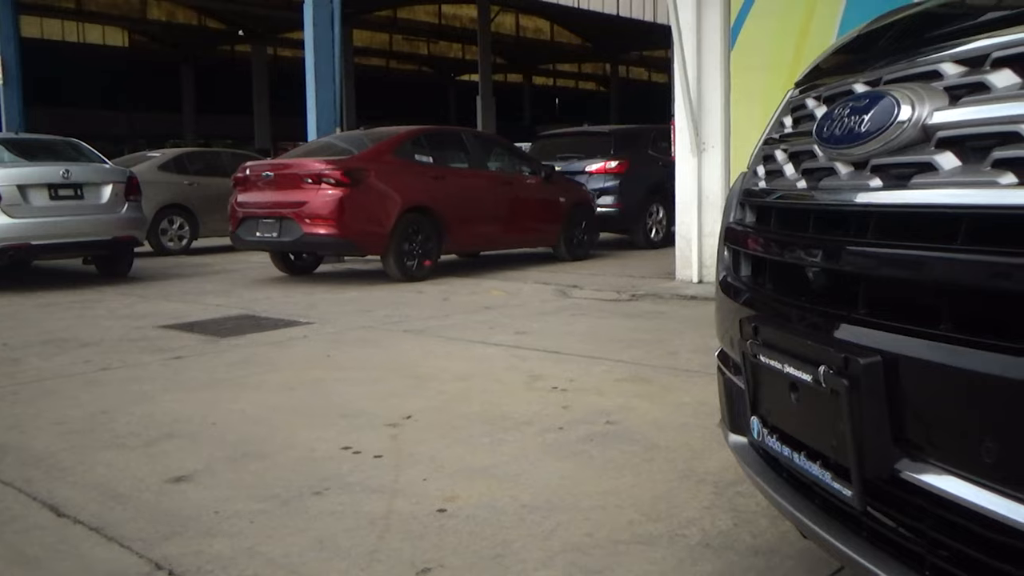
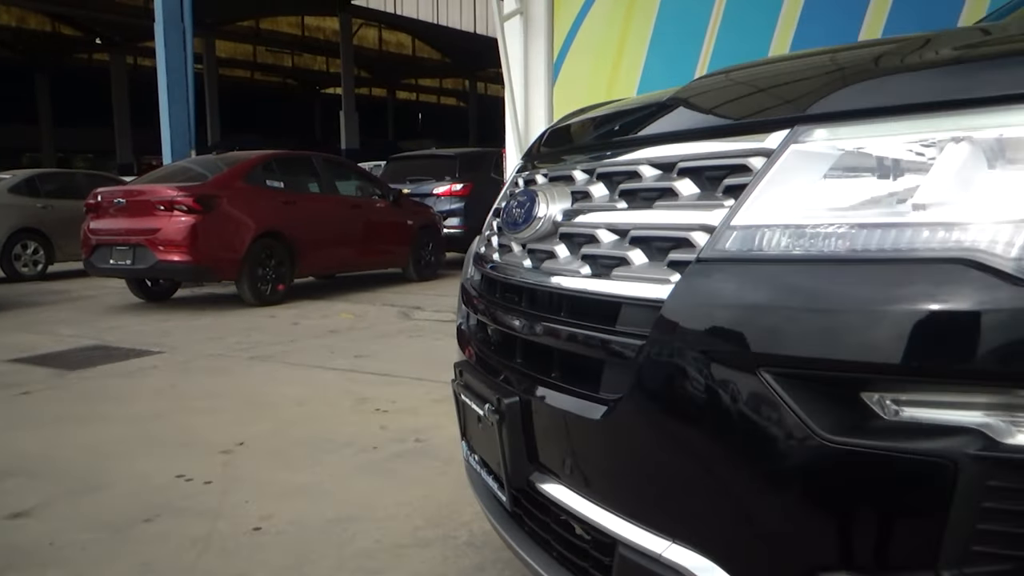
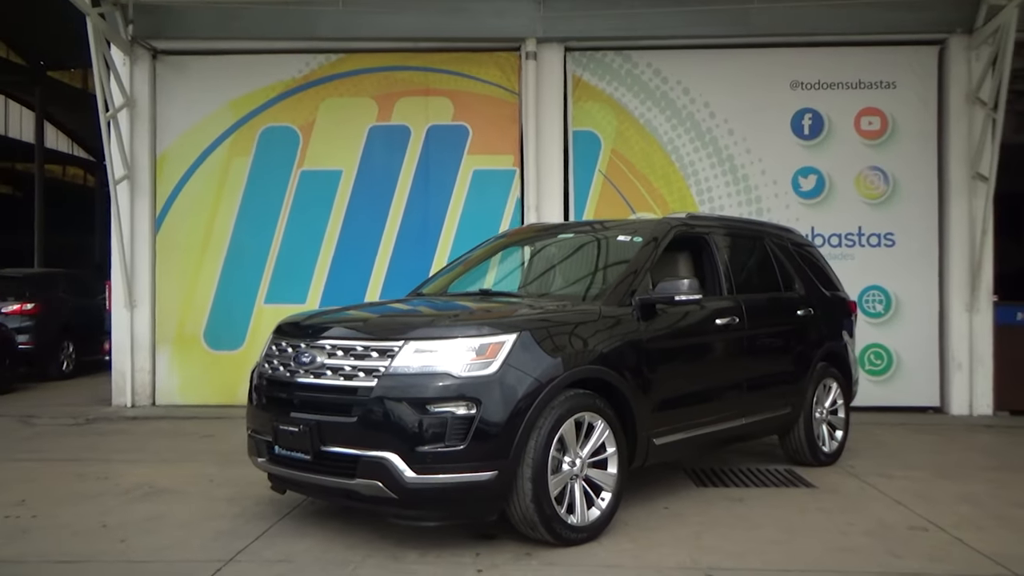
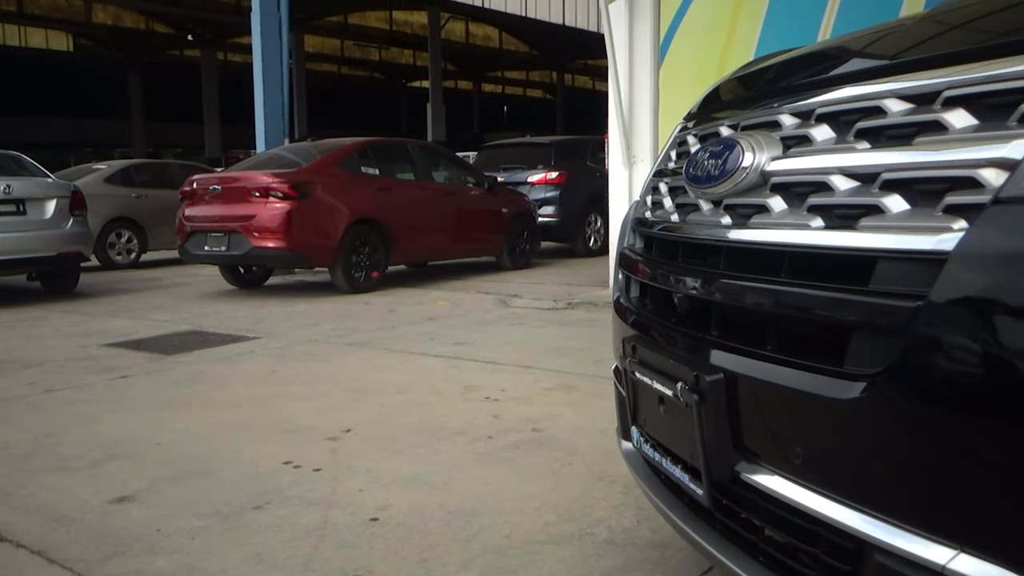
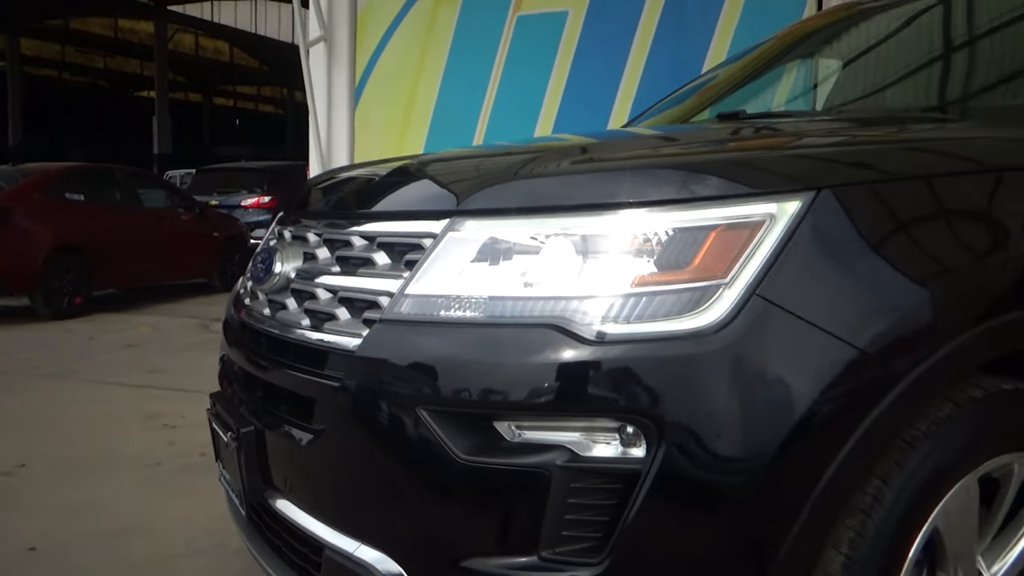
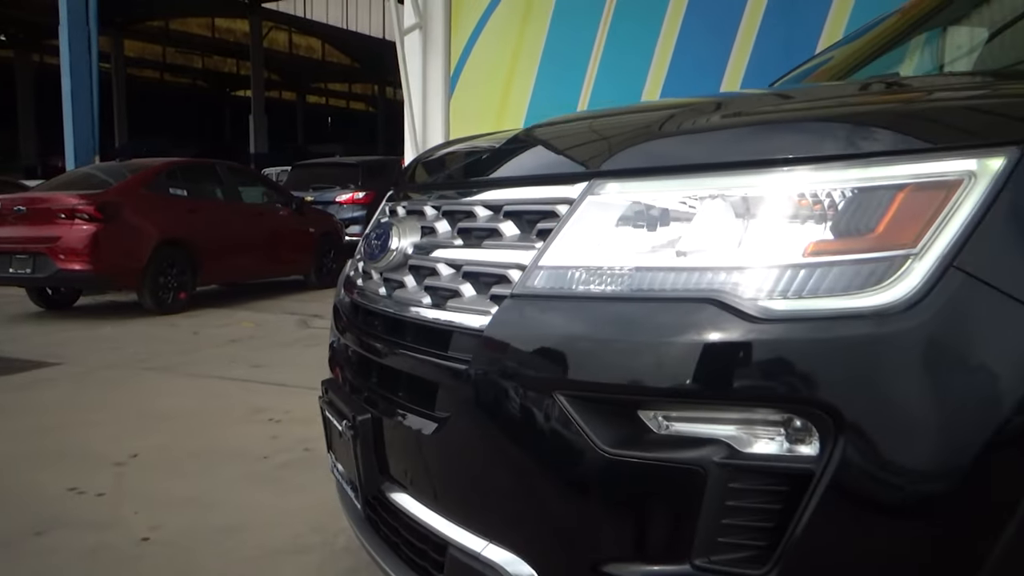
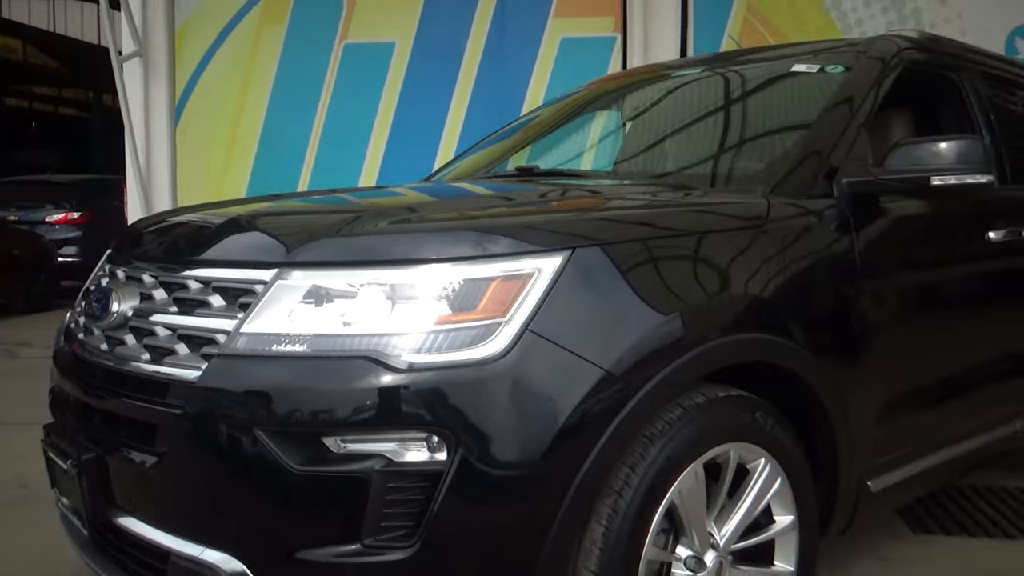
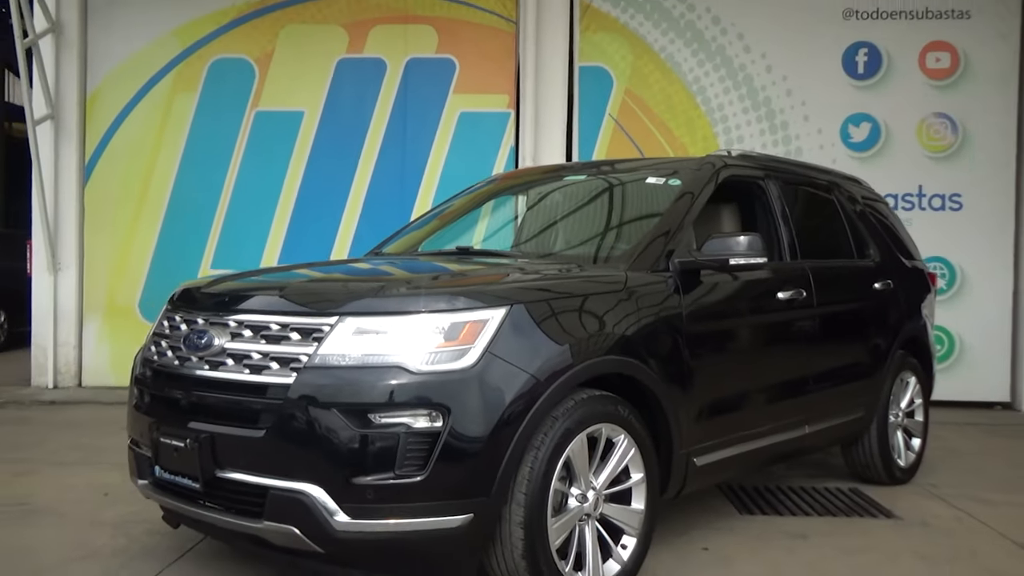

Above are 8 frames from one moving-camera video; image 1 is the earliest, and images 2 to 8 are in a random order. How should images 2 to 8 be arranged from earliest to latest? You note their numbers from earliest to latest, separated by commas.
4, 2, 6, 5, 7, 8, 3
